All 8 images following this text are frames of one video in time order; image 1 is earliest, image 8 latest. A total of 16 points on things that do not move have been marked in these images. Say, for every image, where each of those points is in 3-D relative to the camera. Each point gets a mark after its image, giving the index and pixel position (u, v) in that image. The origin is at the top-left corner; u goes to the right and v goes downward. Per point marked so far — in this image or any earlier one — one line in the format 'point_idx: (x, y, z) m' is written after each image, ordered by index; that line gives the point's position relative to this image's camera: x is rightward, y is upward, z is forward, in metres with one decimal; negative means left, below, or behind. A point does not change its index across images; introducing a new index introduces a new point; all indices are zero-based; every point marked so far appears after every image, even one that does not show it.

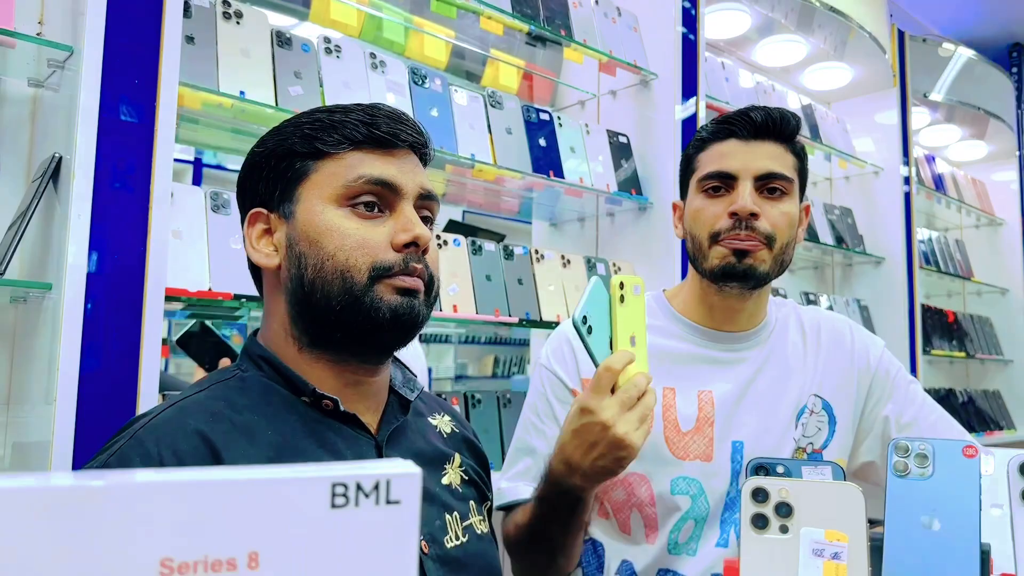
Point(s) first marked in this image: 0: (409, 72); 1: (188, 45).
0: (-0.3, +0.5, +1.9) m
1: (-0.6, +0.5, +1.5) m
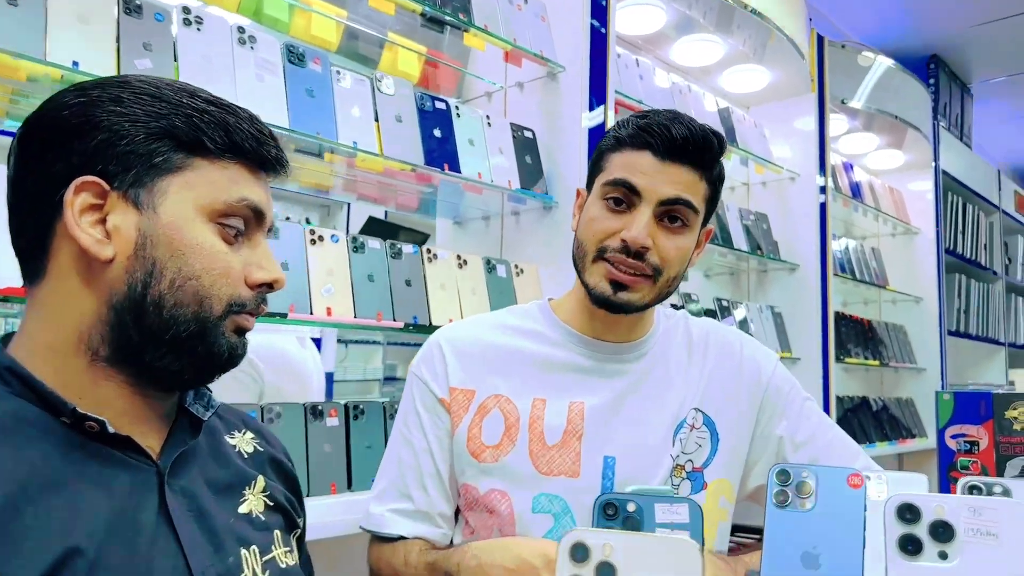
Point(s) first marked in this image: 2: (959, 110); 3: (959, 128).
0: (-0.5, +0.5, +1.8) m
1: (-0.8, +0.5, +1.3) m
2: (+2.6, +1.0, +4.7) m
3: (+2.6, +0.9, +4.7) m
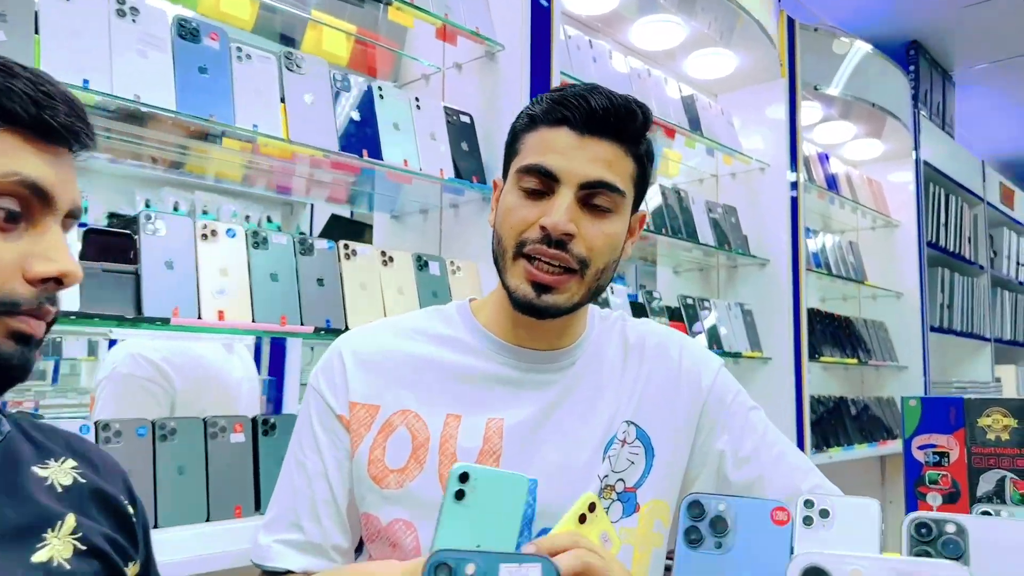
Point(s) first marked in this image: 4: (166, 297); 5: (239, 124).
0: (-0.7, +0.5, +1.6) m
1: (-1.0, +0.5, +1.1) m
2: (+2.4, +1.1, +4.5) m
3: (+2.4, +1.0, +4.5) m
4: (-0.6, 0.0, +1.5) m
5: (-0.5, +0.3, +1.6) m
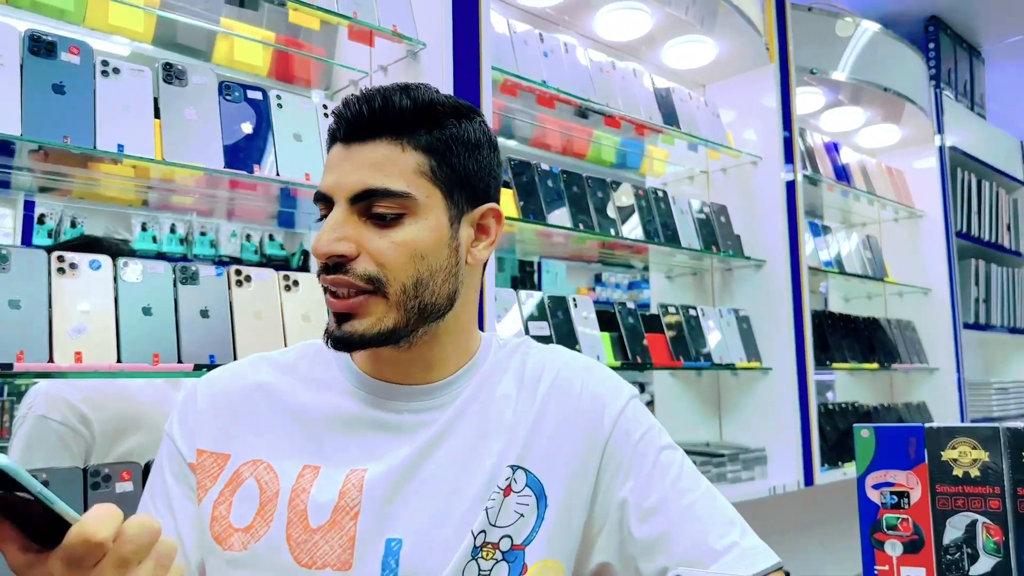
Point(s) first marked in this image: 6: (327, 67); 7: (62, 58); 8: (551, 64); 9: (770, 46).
0: (-0.9, +0.4, +1.4) m
1: (-1.2, +0.4, +1.0) m
2: (+2.3, +1.1, +4.2) m
3: (+2.4, +1.0, +4.2) m
4: (-0.8, -0.1, +1.3) m
5: (-0.7, +0.2, +1.4) m
6: (-0.5, +0.5, +2.0) m
7: (-0.8, +0.4, +1.5) m
8: (+0.1, +0.6, +2.3) m
9: (+0.9, +0.9, +2.9) m
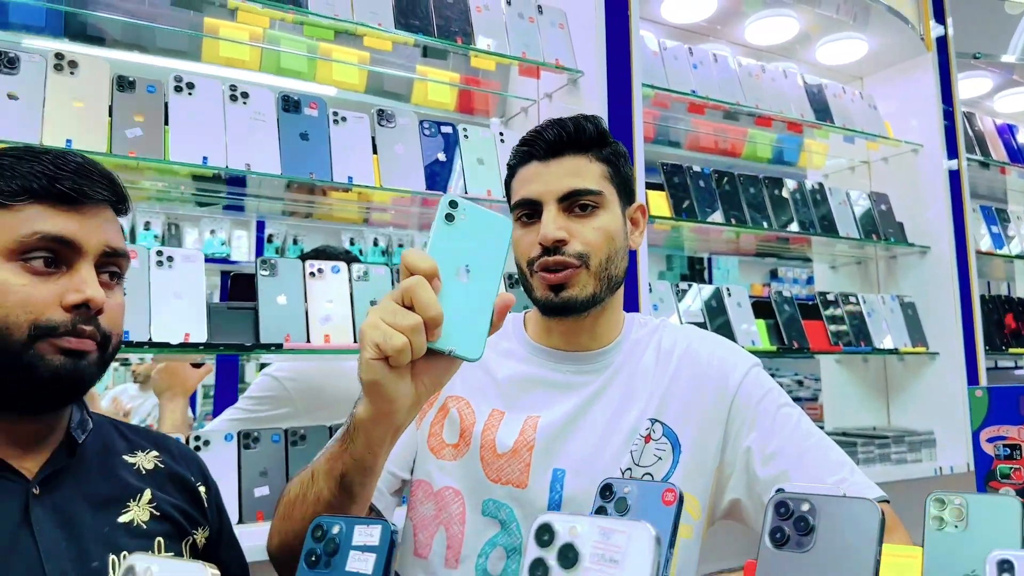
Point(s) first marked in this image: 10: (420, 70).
0: (-0.5, +0.4, +1.9) m
1: (-1.0, +0.4, +1.6) m
2: (+3.2, +1.2, +3.9) m
3: (+3.2, +1.1, +3.9) m
4: (-0.5, -0.1, +1.8) m
5: (-0.4, +0.2, +1.9) m
6: (0.0, +0.6, +2.4) m
7: (-0.5, +0.4, +1.9) m
8: (+0.6, +0.7, +2.6) m
9: (+1.5, +0.9, +2.9) m
10: (-0.3, +0.6, +2.2) m
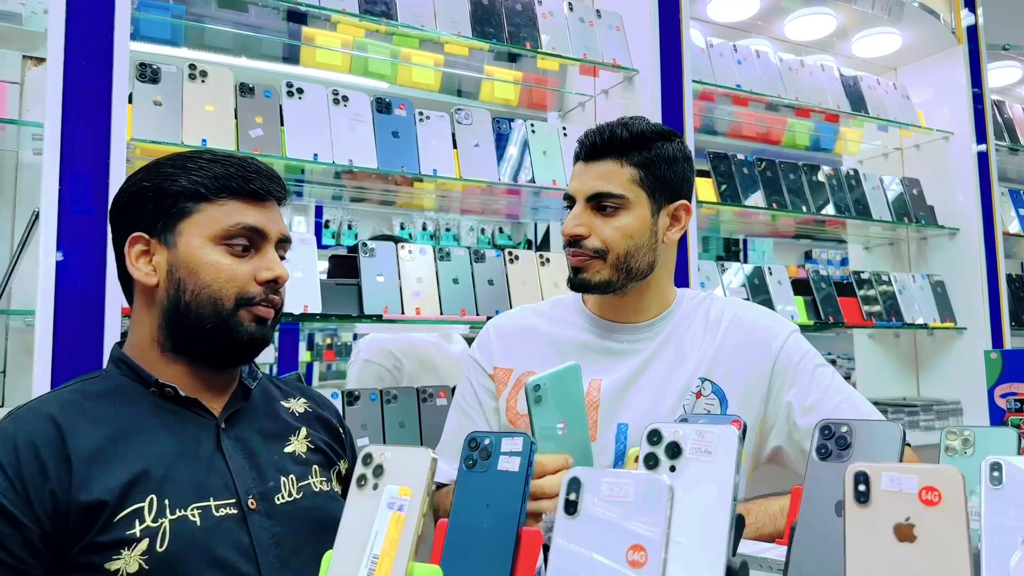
0: (-0.4, +0.5, +2.2) m
1: (-0.8, +0.4, +1.8) m
2: (+3.4, +1.3, +4.0) m
3: (+3.4, +1.2, +4.0) m
4: (-0.3, 0.0, +2.0) m
5: (-0.2, +0.3, +2.1) m
6: (+0.2, +0.6, +2.6) m
7: (-0.3, +0.5, +2.2) m
8: (+0.8, +0.7, +2.8) m
9: (+1.7, +1.0, +3.1) m
10: (-0.1, +0.7, +2.5) m
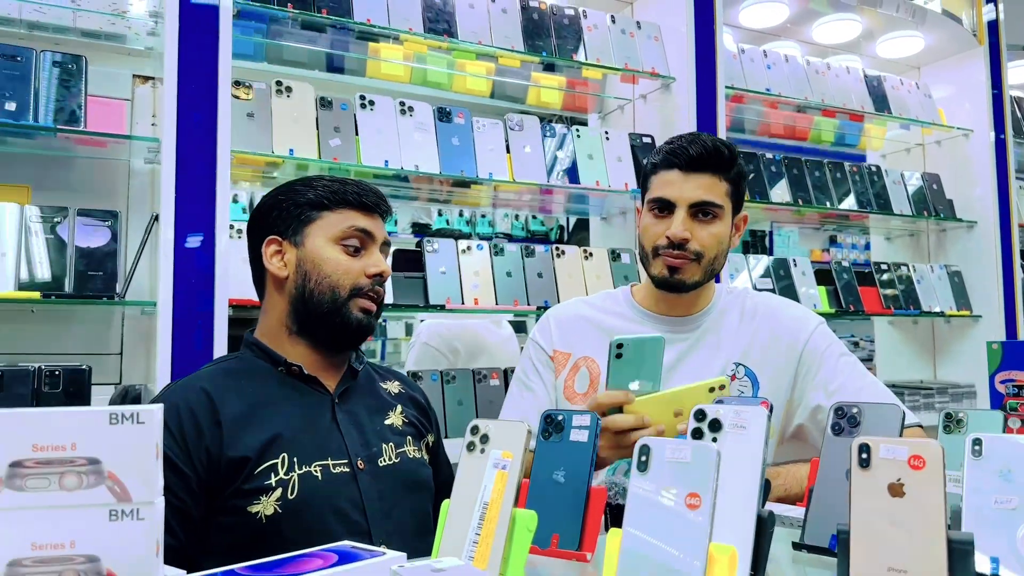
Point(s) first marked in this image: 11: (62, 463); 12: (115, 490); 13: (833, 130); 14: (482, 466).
0: (-0.2, +0.5, +2.4) m
1: (-0.7, +0.4, +2.1) m
2: (+3.6, +1.3, +4.1) m
3: (+3.6, +1.2, +4.1) m
4: (-0.2, 0.0, +2.3) m
5: (-0.1, +0.3, +2.3) m
6: (+0.3, +0.7, +2.8) m
7: (-0.2, +0.5, +2.4) m
8: (+1.0, +0.8, +3.0) m
9: (+1.9, +1.0, +3.2) m
10: (+0.1, +0.7, +2.7) m
11: (-0.4, -0.2, +0.7) m
12: (-0.4, -0.2, +0.7) m
13: (+1.3, +0.6, +3.4) m
14: (0.0, -0.2, +1.1) m
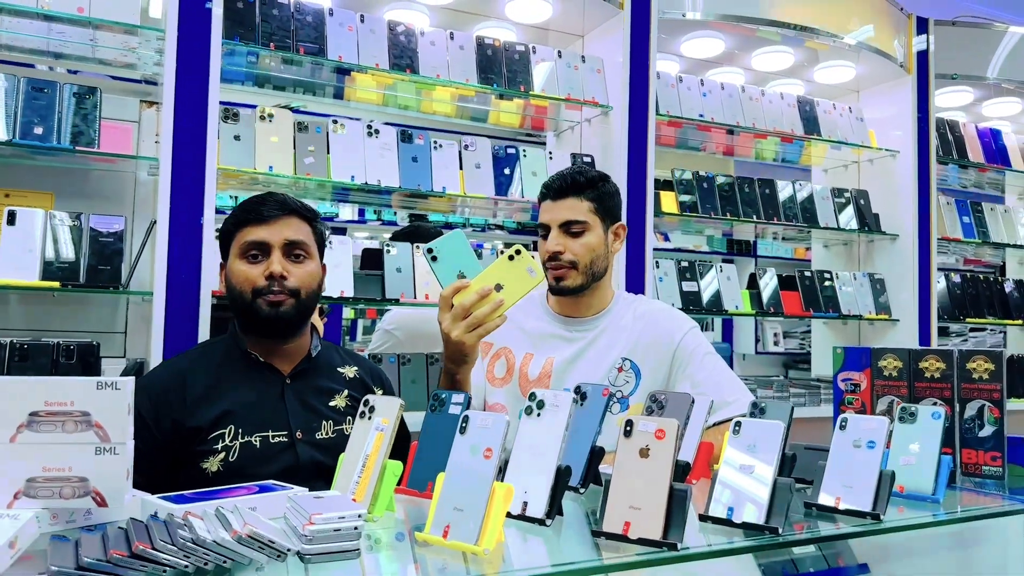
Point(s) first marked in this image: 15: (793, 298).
0: (-0.4, +0.5, +2.8) m
1: (-0.8, +0.4, +2.5) m
2: (+3.5, +1.3, +4.4) m
3: (+3.5, +1.2, +4.4) m
4: (-0.4, 0.0, +2.7) m
5: (-0.3, +0.3, +2.7) m
6: (+0.2, +0.7, +3.2) m
7: (-0.3, +0.5, +2.8) m
8: (+0.8, +0.8, +3.3) m
9: (+1.7, +1.0, +3.6) m
10: (-0.1, +0.7, +3.1) m
11: (-0.6, -0.2, +1.1) m
12: (-0.6, -0.2, +1.1) m
13: (+1.2, +0.6, +3.7) m
14: (-0.3, -0.3, +1.5) m
15: (+1.3, 0.0, +3.6) m
